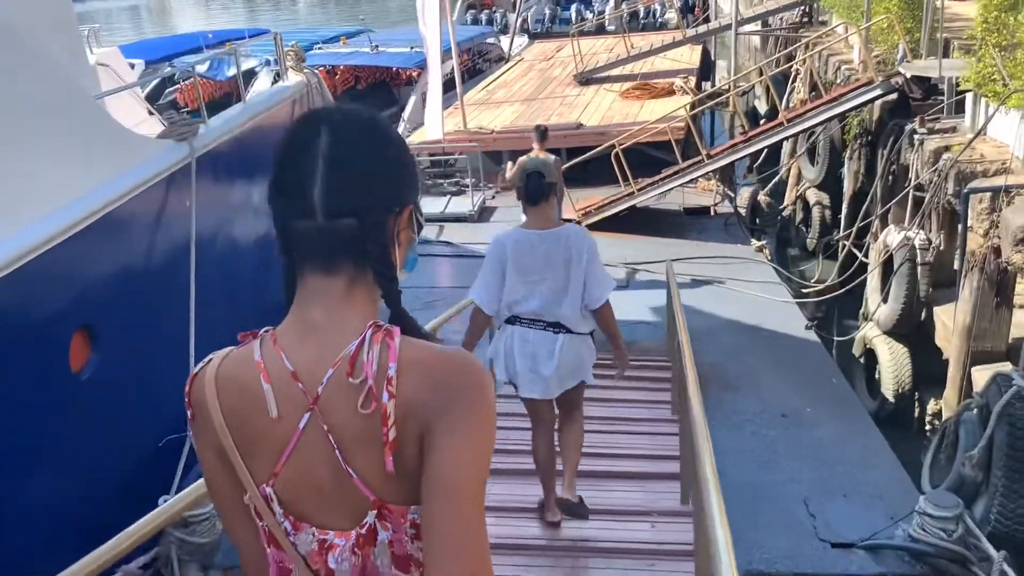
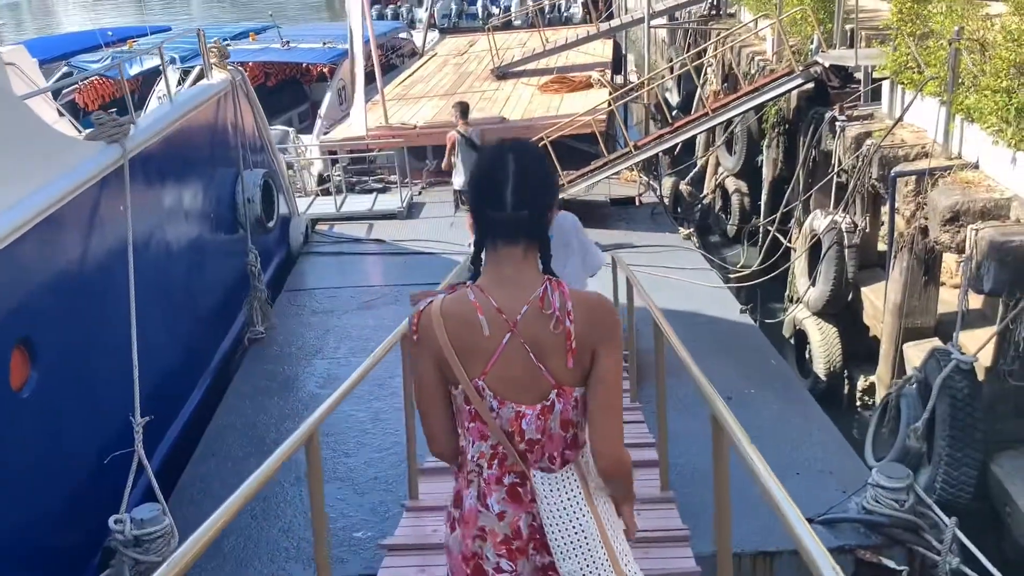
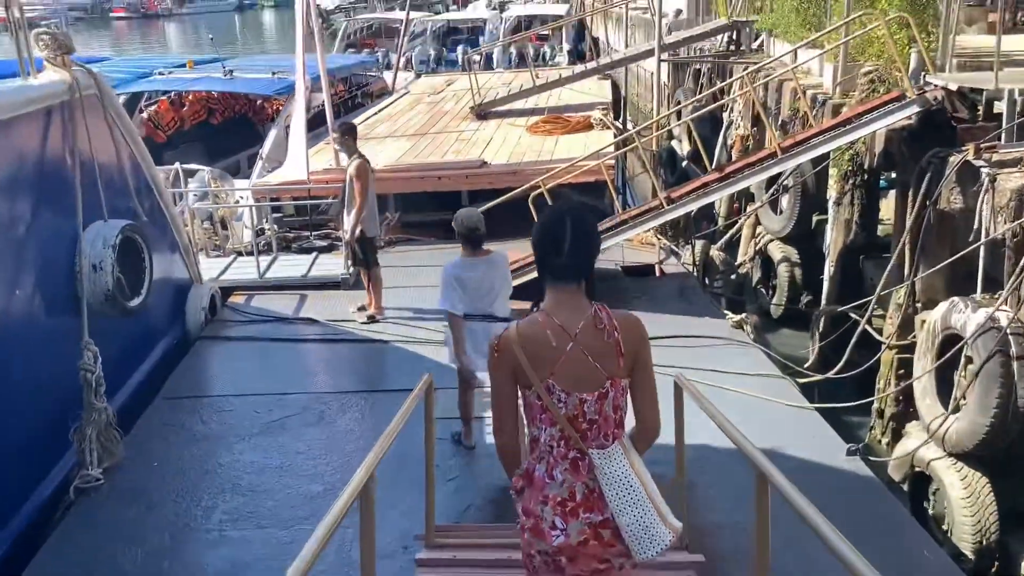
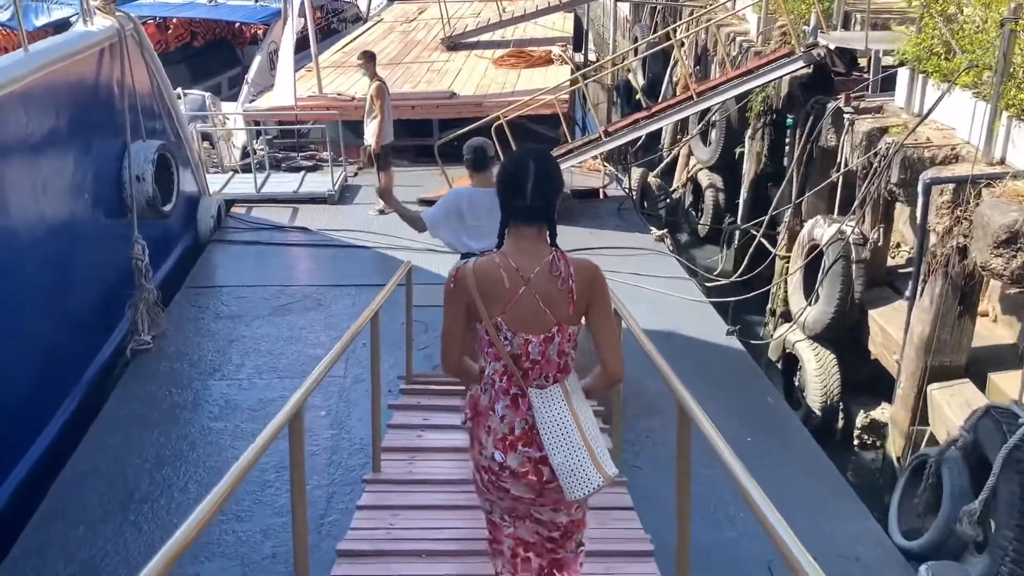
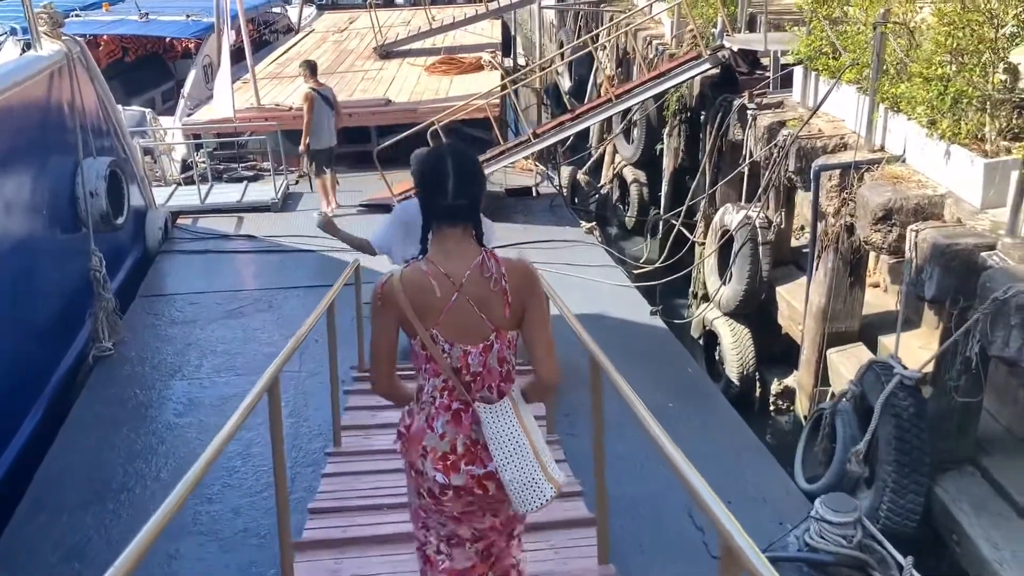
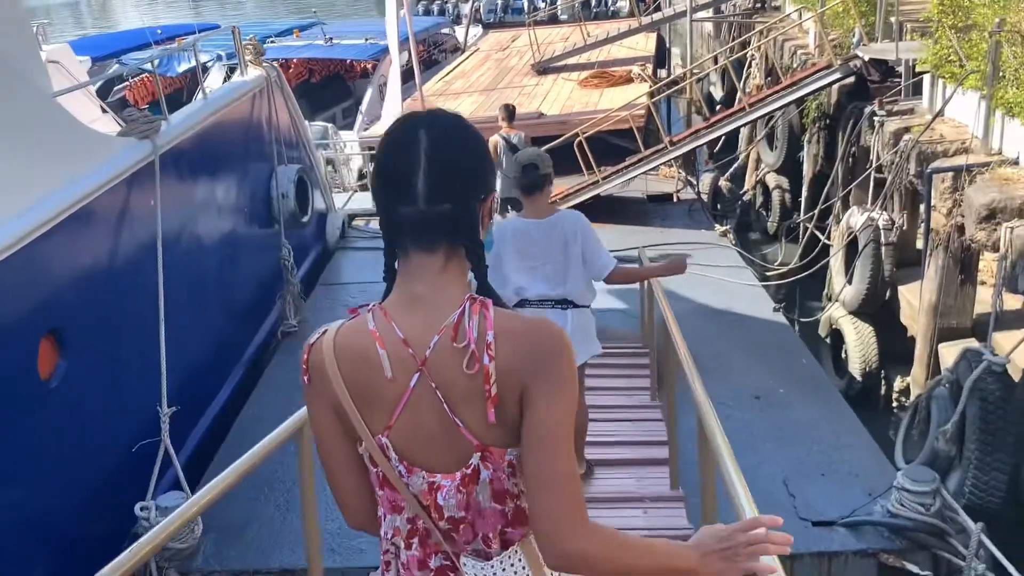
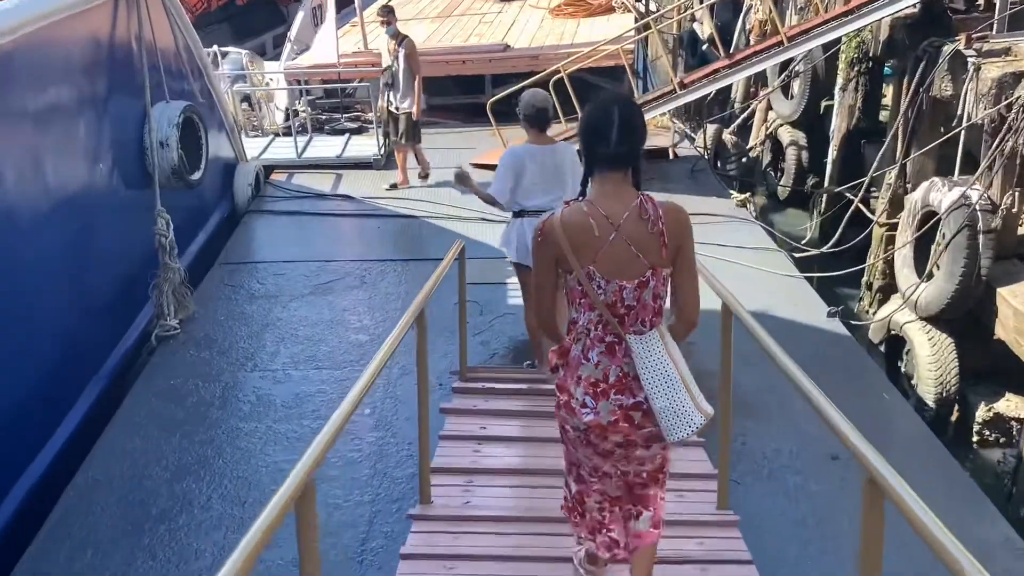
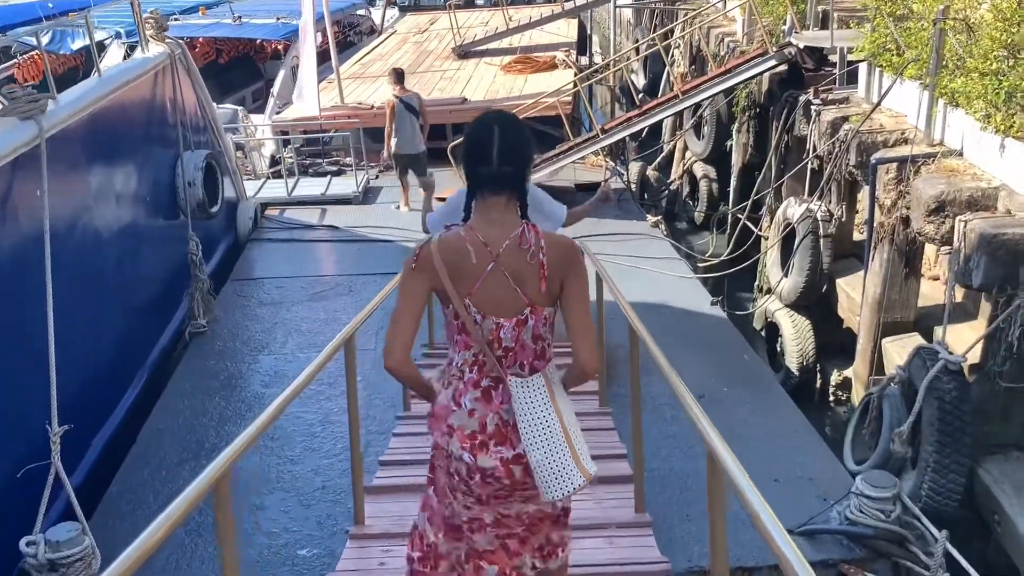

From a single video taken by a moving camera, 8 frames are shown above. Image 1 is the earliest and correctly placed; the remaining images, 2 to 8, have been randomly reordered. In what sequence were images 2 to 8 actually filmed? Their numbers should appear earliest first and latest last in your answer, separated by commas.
6, 2, 8, 5, 4, 7, 3
